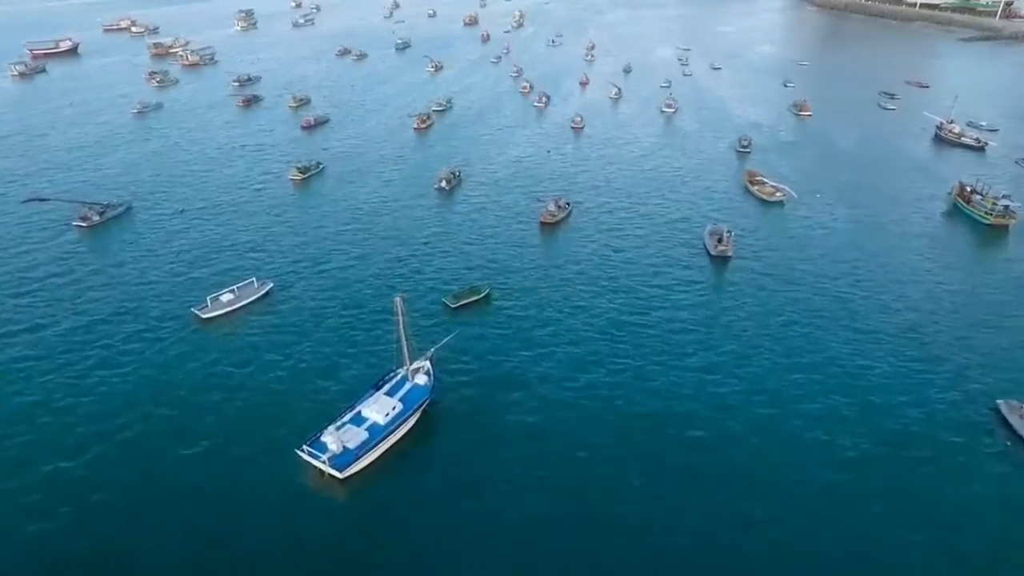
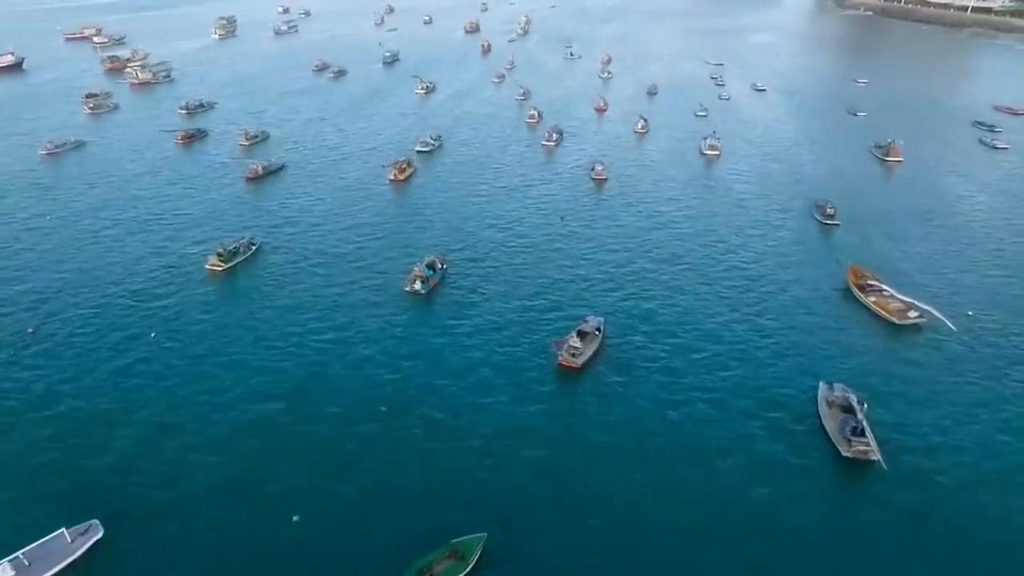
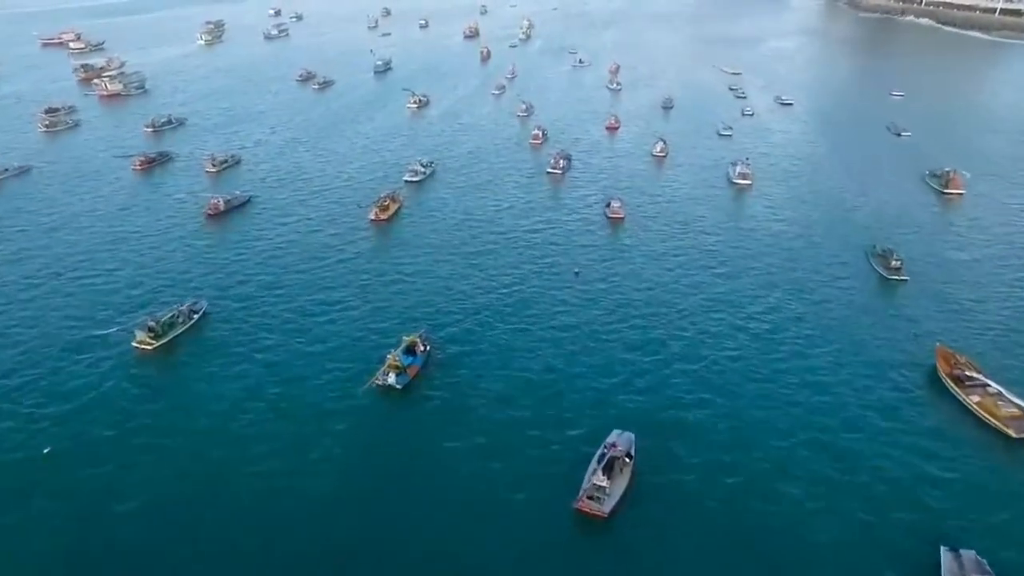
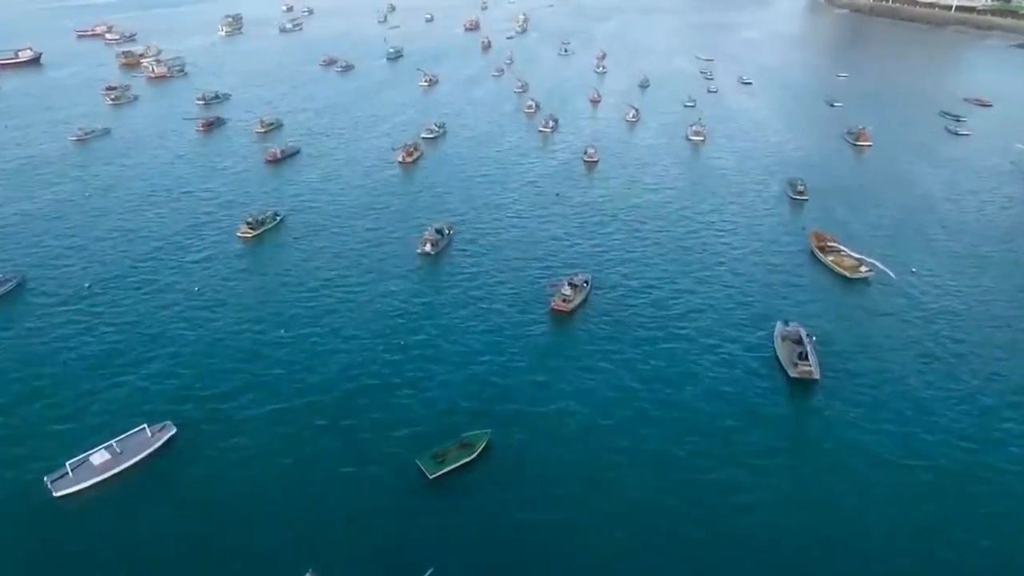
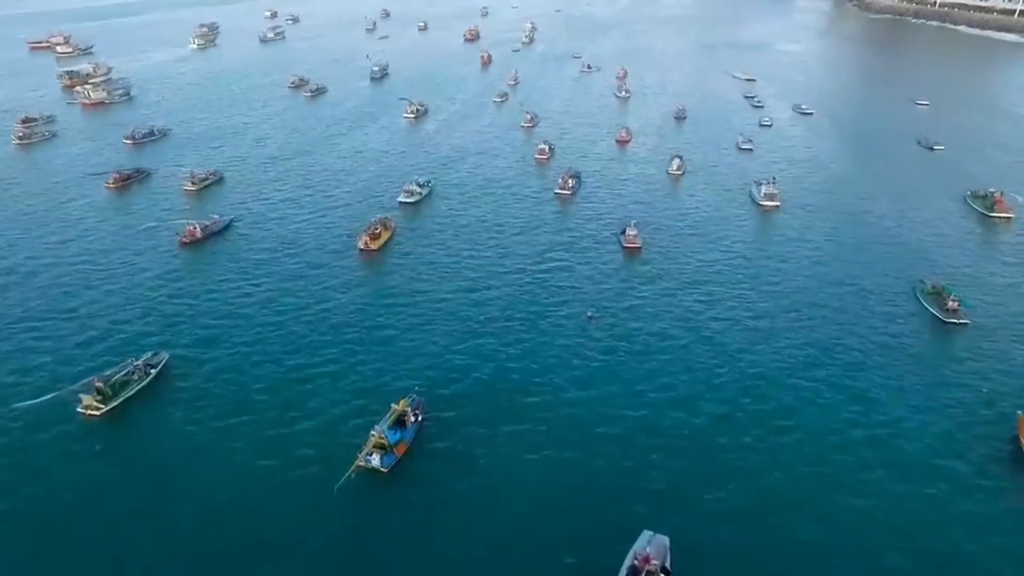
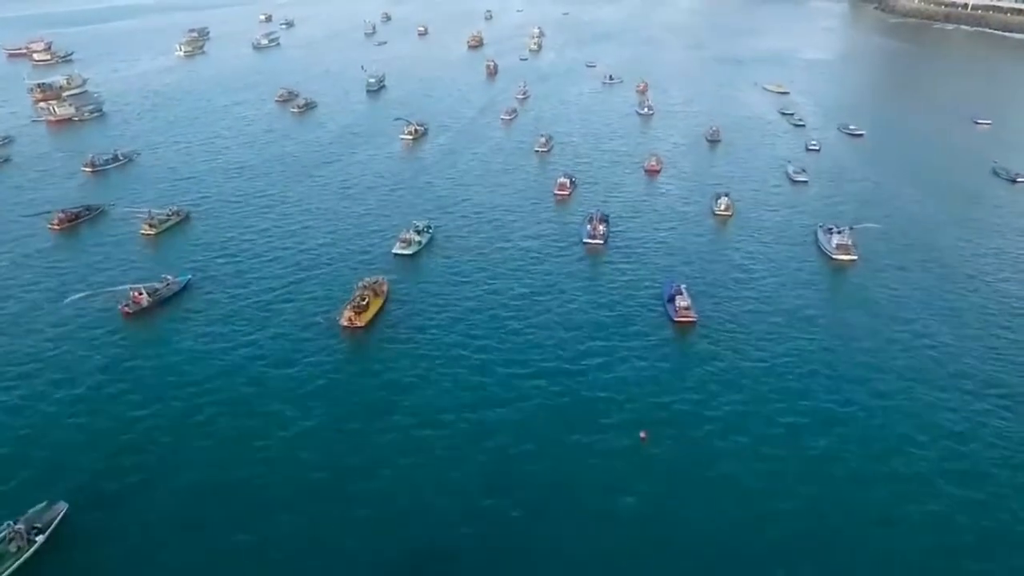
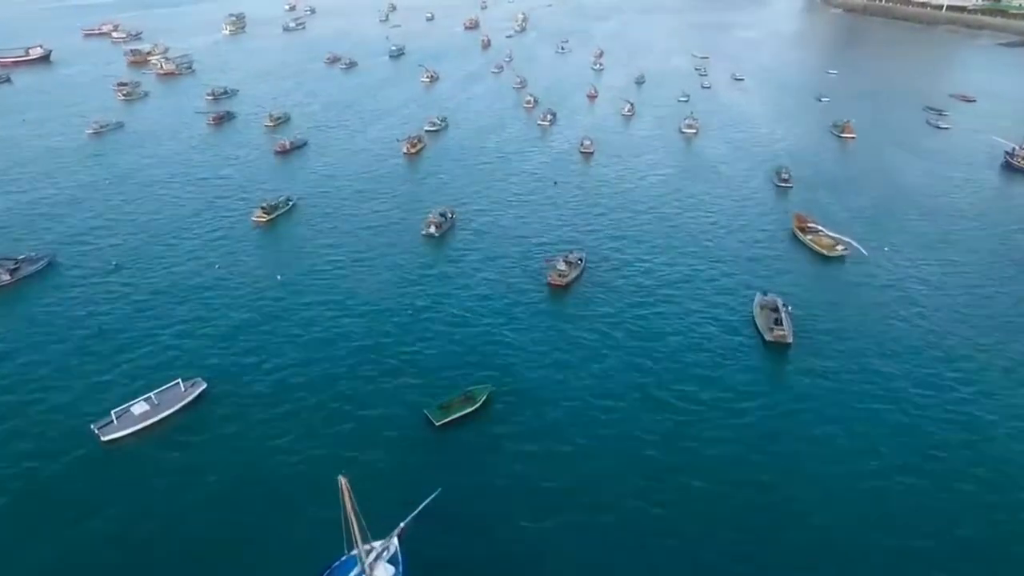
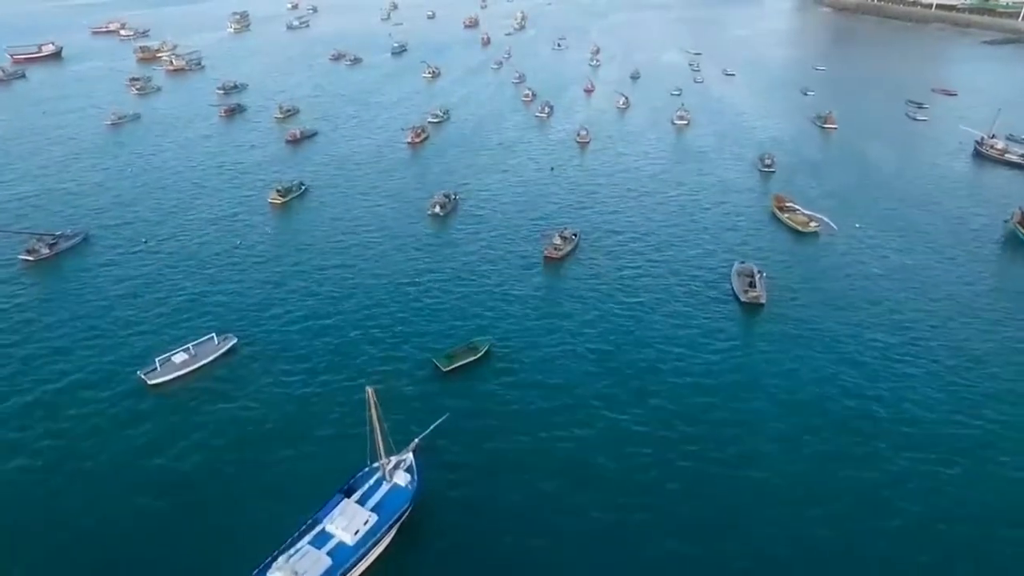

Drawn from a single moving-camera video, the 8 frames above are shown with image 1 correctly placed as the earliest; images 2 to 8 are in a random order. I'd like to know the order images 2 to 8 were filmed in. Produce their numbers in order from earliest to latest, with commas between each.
8, 7, 4, 2, 3, 5, 6
